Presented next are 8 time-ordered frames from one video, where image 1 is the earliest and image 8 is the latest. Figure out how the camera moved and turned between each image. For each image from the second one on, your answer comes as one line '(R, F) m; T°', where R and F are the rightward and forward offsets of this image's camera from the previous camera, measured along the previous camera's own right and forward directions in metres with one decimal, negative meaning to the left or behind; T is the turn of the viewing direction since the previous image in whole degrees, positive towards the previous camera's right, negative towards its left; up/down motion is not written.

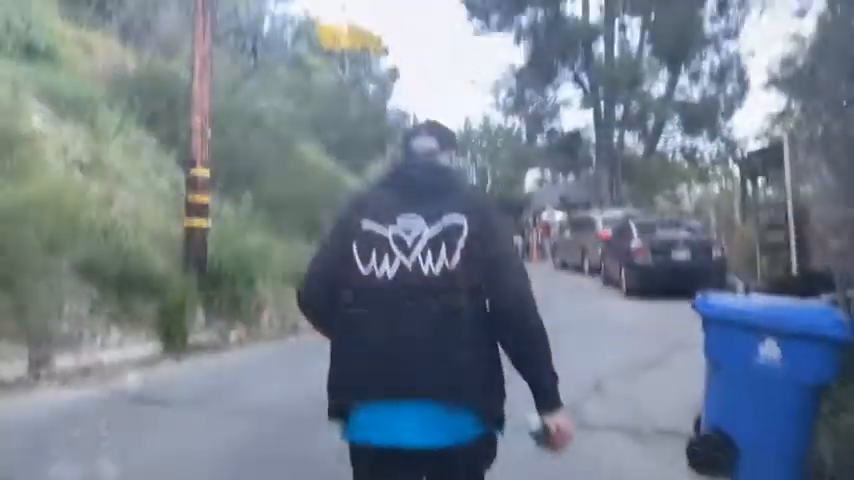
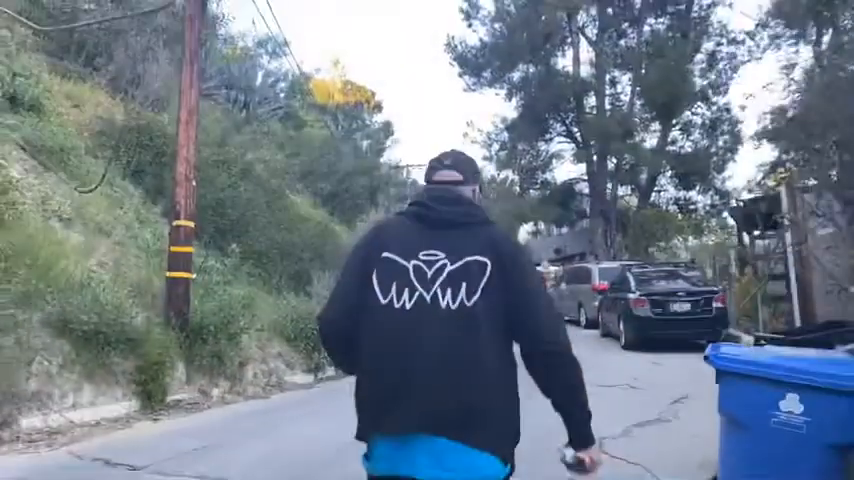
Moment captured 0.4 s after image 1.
(+0.1, +0.5) m; 0°
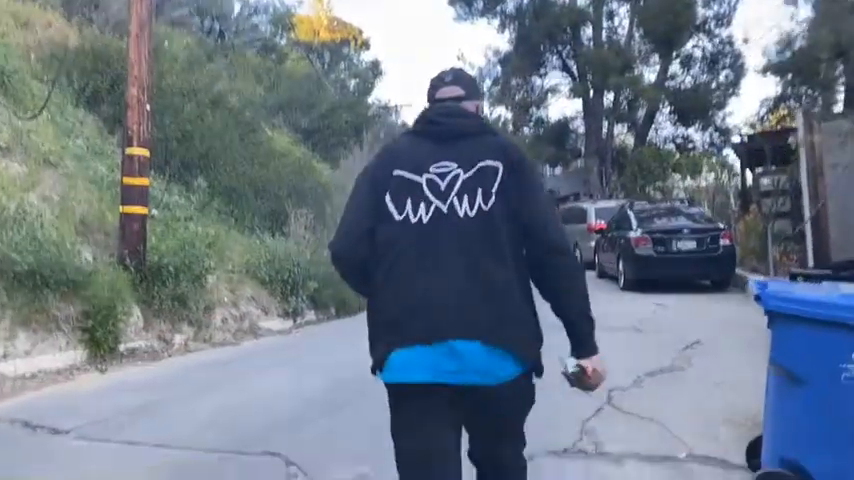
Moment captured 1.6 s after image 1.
(+0.1, +1.3) m; +1°
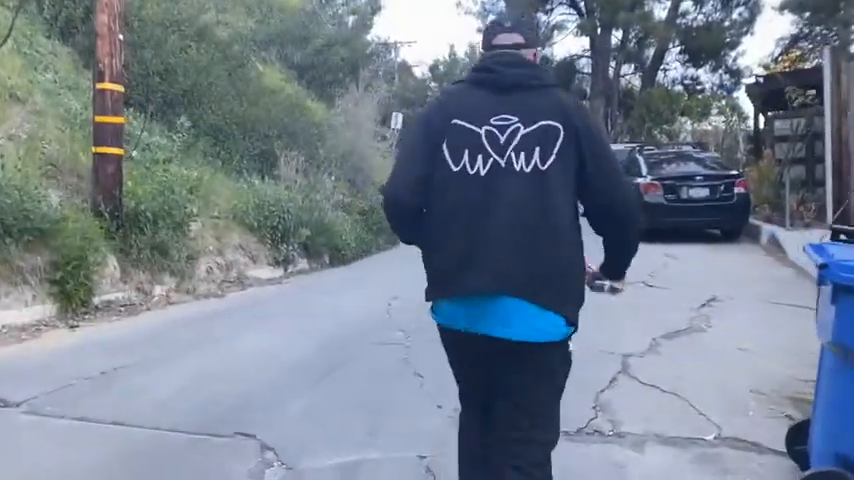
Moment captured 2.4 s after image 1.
(0.0, +0.8) m; 0°
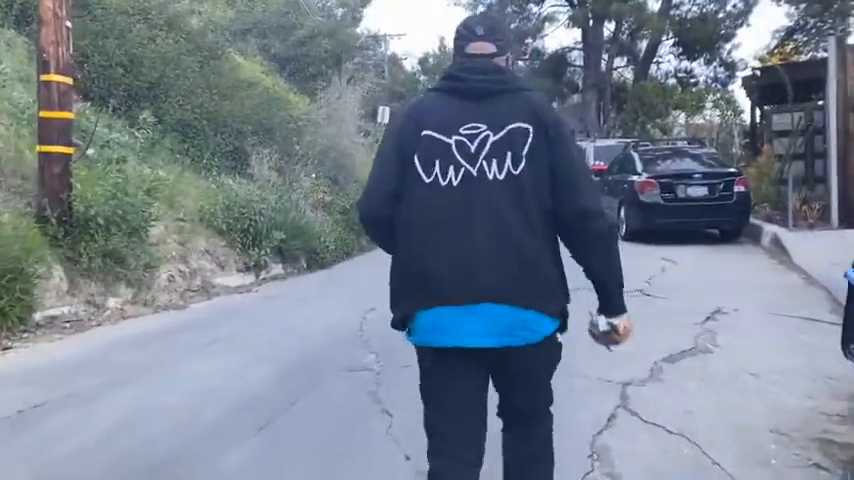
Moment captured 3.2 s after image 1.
(+0.2, +0.9) m; +1°
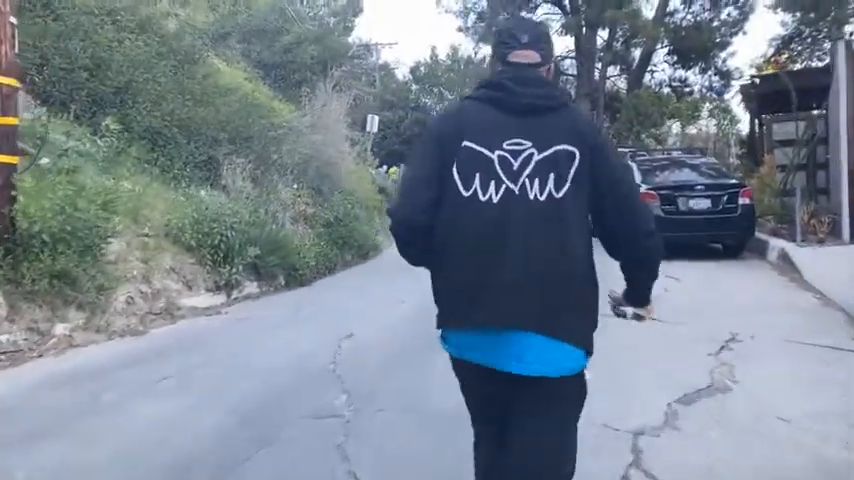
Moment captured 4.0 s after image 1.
(+0.1, +0.9) m; +1°
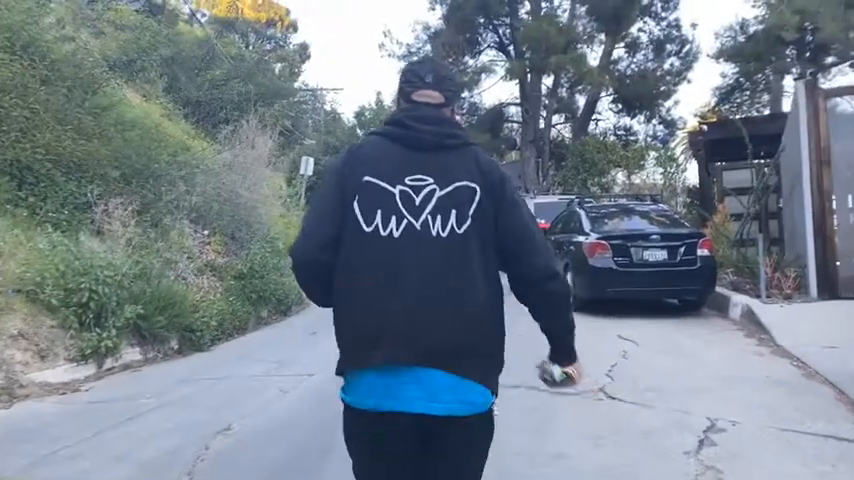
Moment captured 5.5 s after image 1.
(+0.5, +1.8) m; +4°
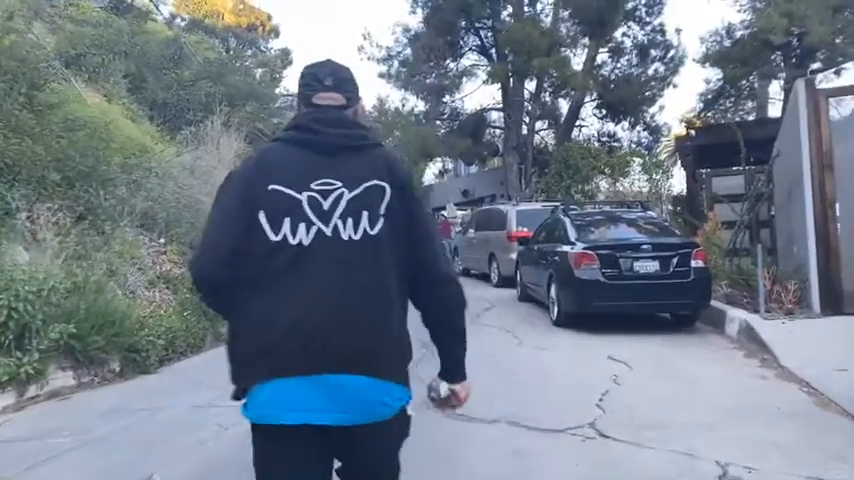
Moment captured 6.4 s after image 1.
(+0.2, +1.1) m; +1°
